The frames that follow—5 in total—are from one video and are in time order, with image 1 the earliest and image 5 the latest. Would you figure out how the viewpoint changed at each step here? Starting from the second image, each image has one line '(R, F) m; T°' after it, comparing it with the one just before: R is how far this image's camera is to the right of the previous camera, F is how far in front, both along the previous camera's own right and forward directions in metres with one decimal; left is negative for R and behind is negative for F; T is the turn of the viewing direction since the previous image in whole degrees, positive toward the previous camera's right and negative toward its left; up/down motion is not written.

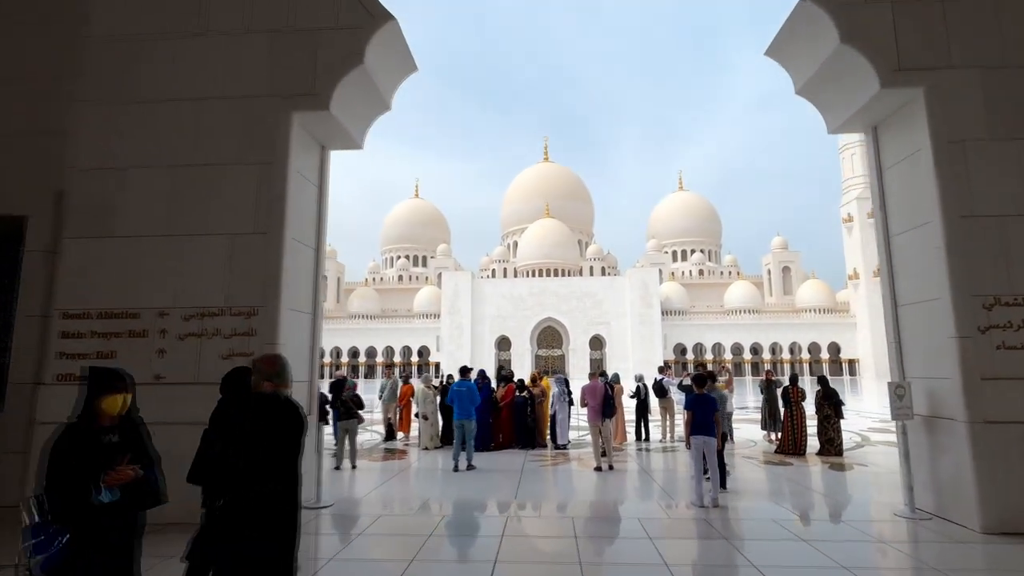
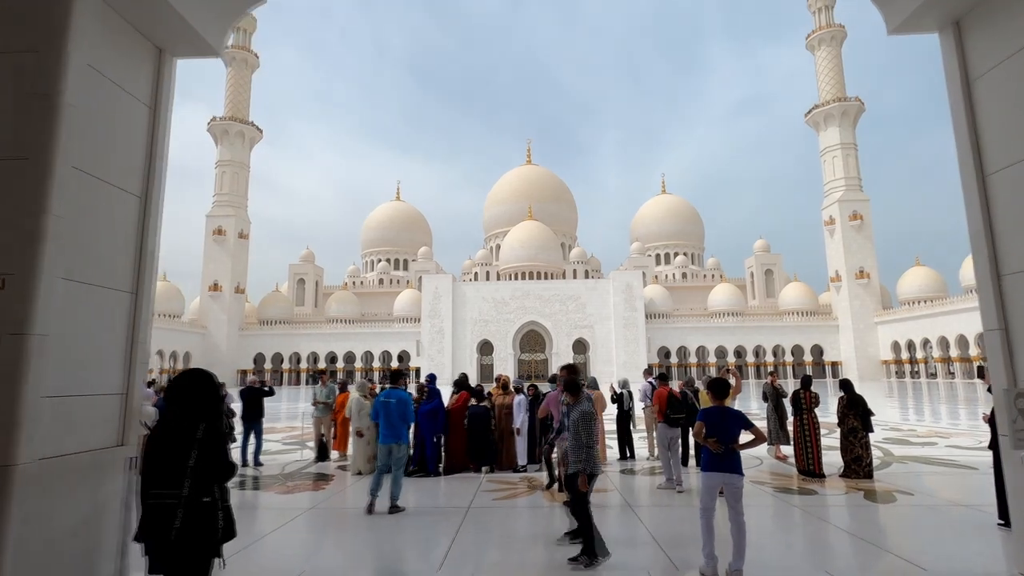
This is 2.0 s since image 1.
(+0.4, +1.6) m; +2°
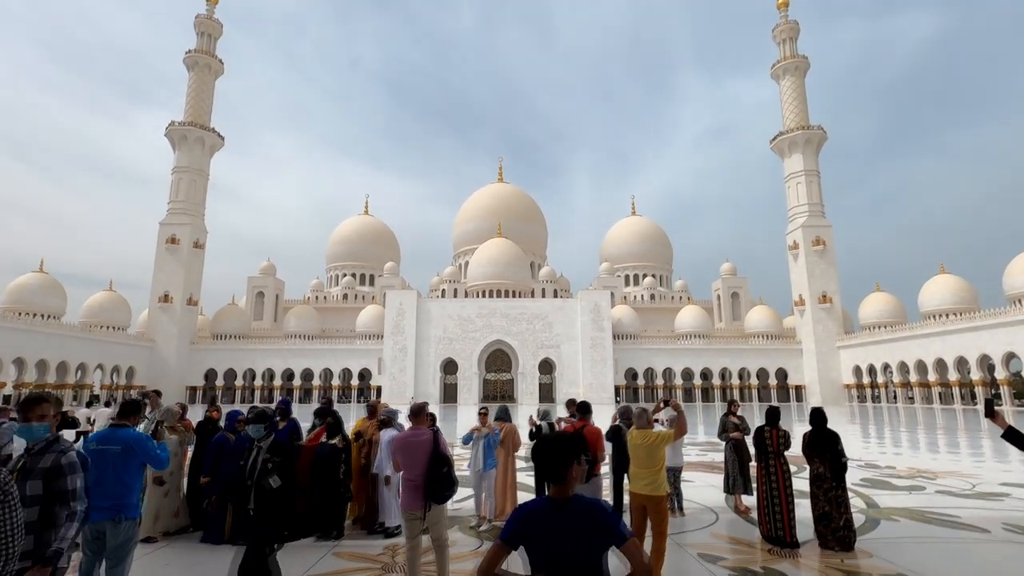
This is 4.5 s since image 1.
(+0.9, +1.7) m; +3°
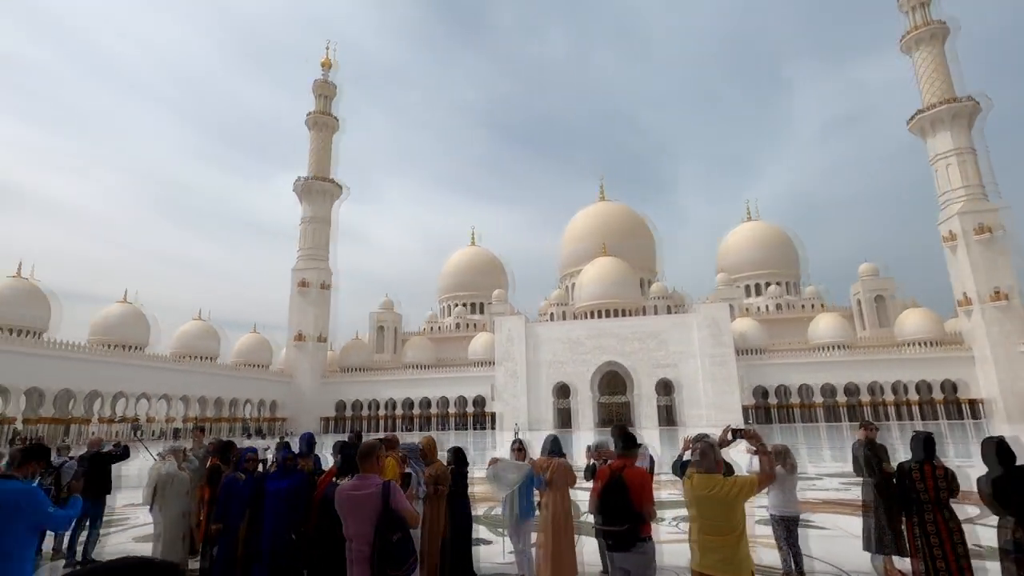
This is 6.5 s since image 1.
(+0.6, +1.1) m; -12°
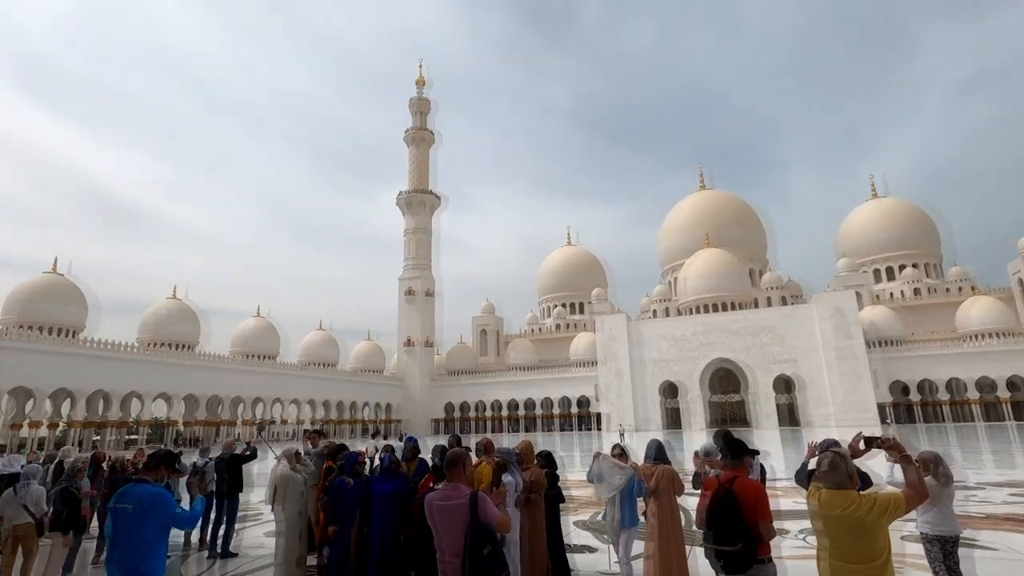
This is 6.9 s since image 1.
(+0.1, +0.2) m; -11°
